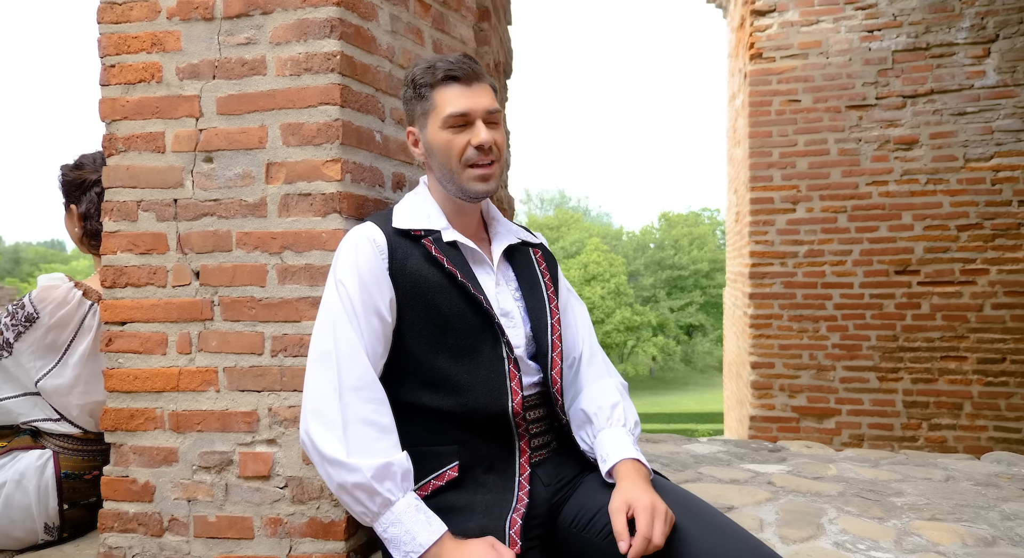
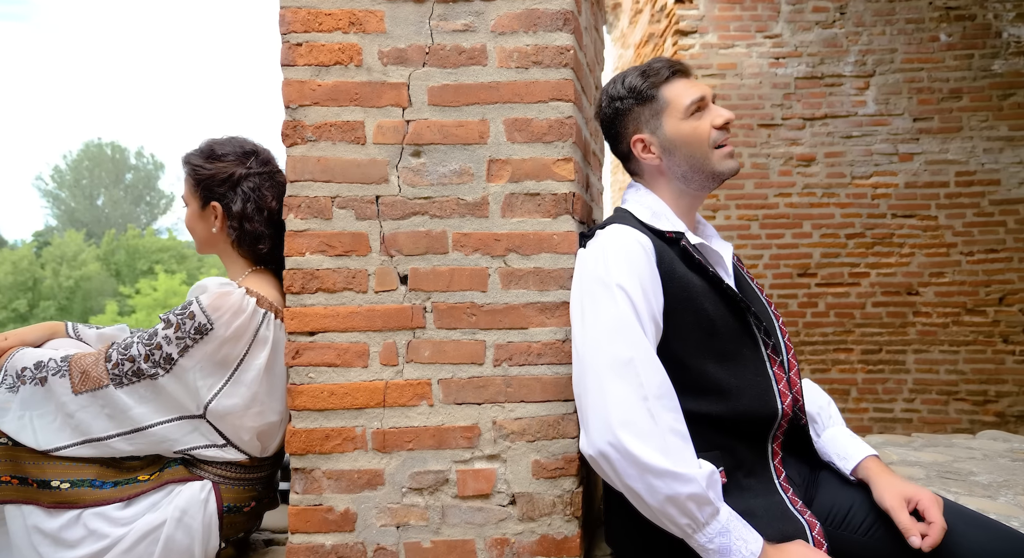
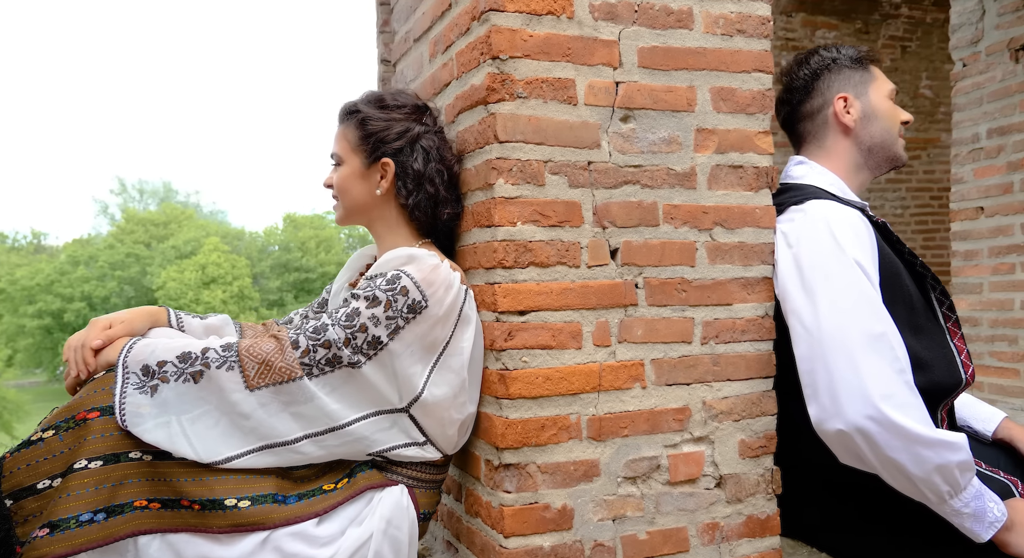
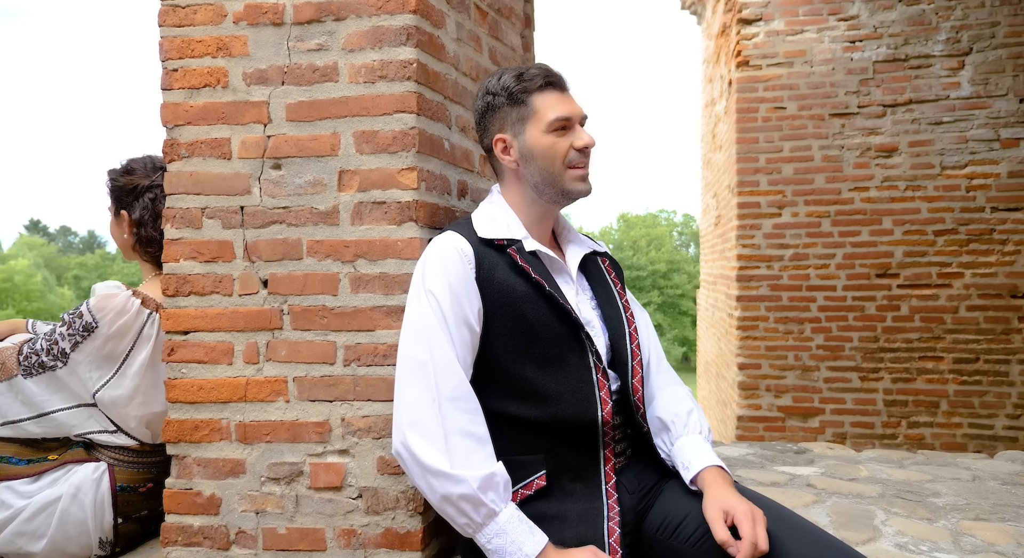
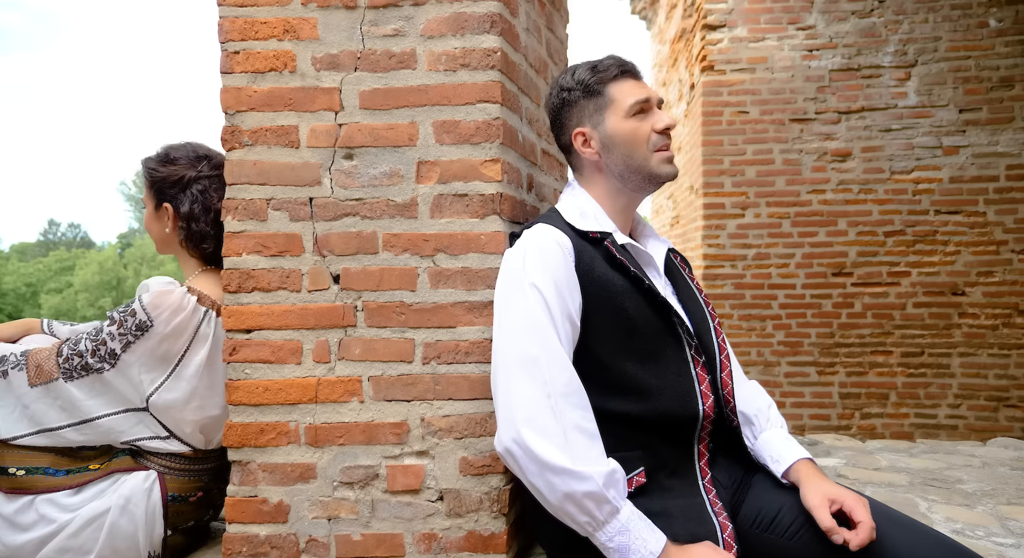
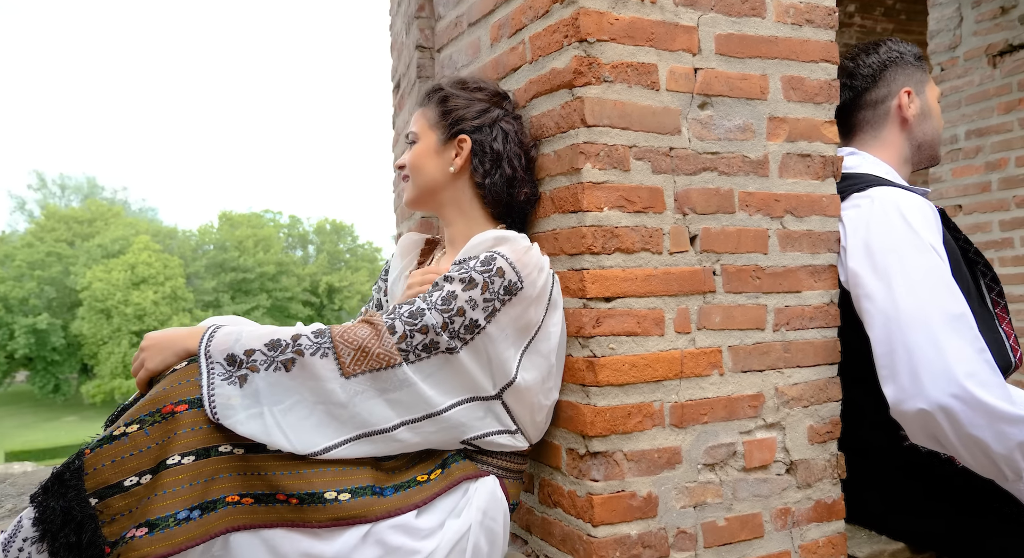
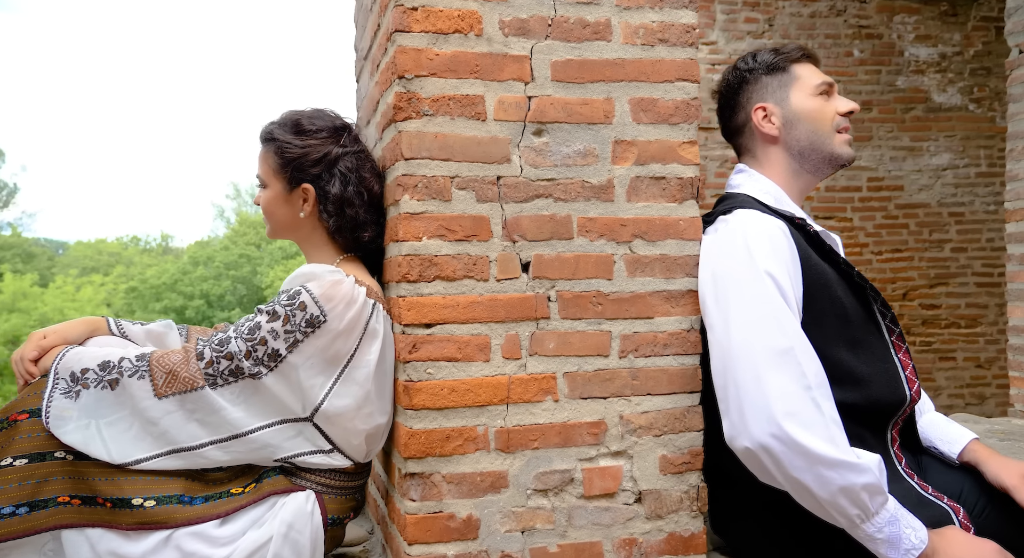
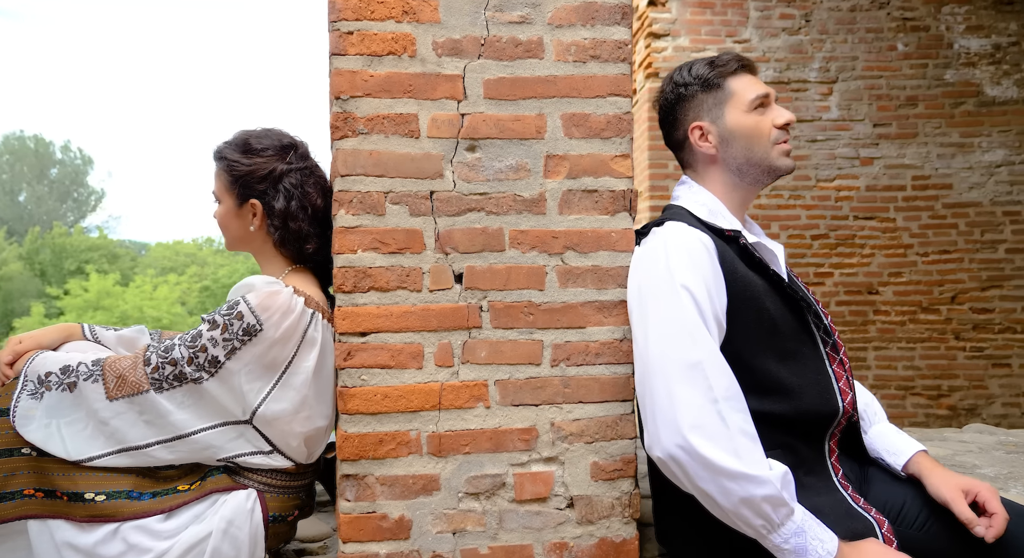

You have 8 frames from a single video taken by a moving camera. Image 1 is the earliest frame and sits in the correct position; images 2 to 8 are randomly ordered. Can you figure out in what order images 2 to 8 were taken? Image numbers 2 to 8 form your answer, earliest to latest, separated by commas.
4, 5, 2, 8, 7, 3, 6
